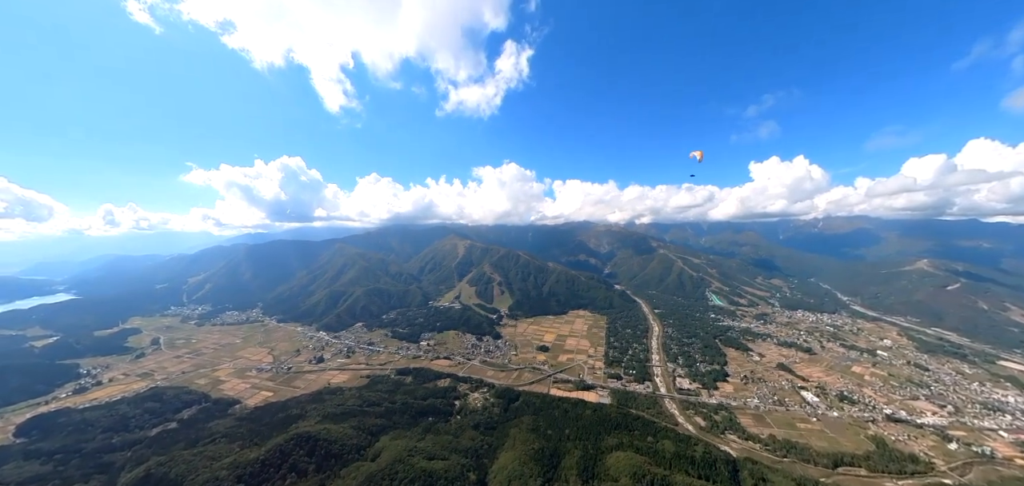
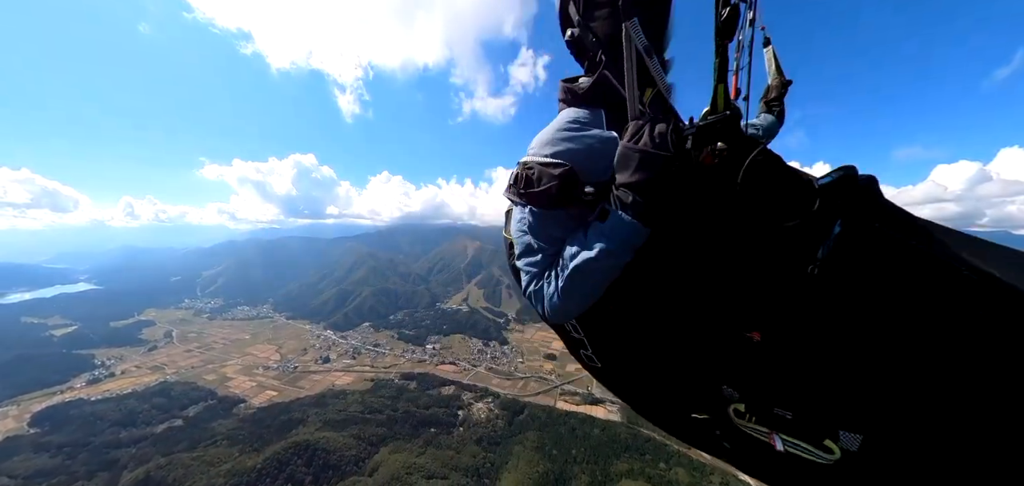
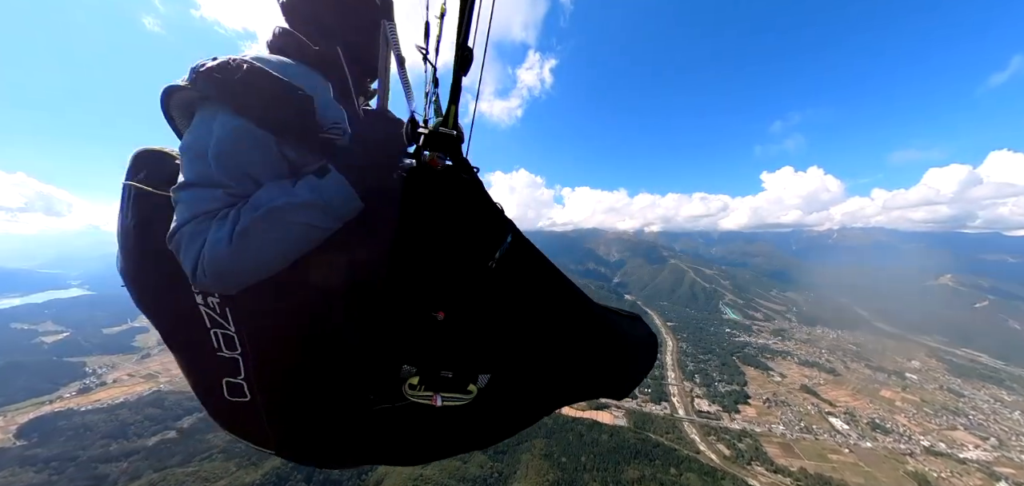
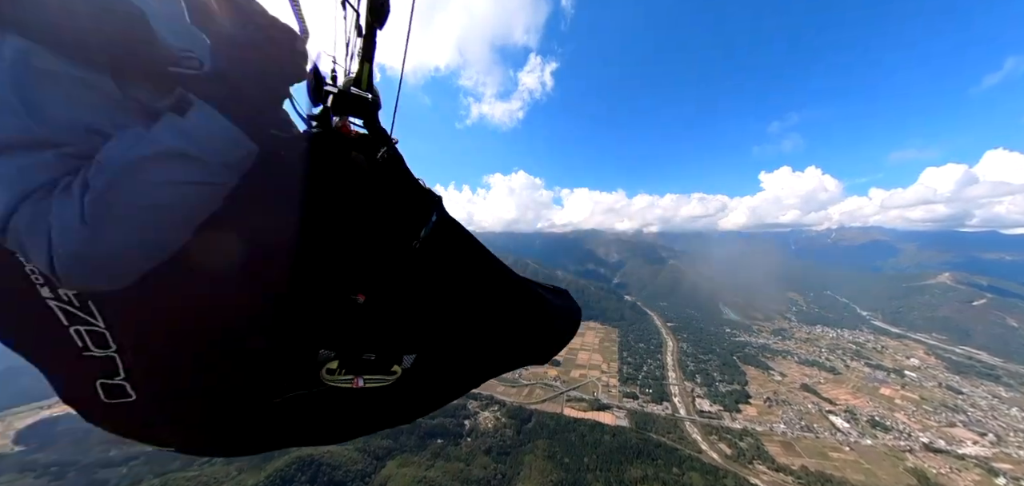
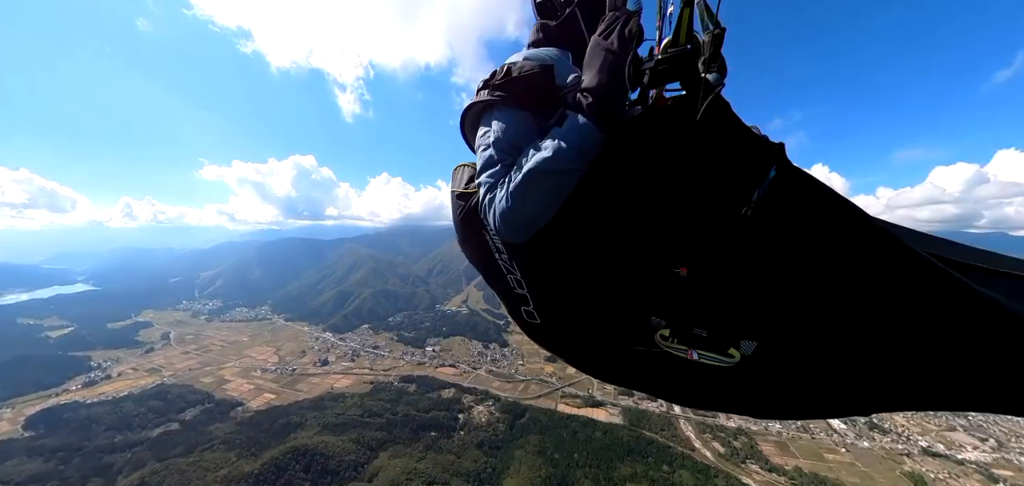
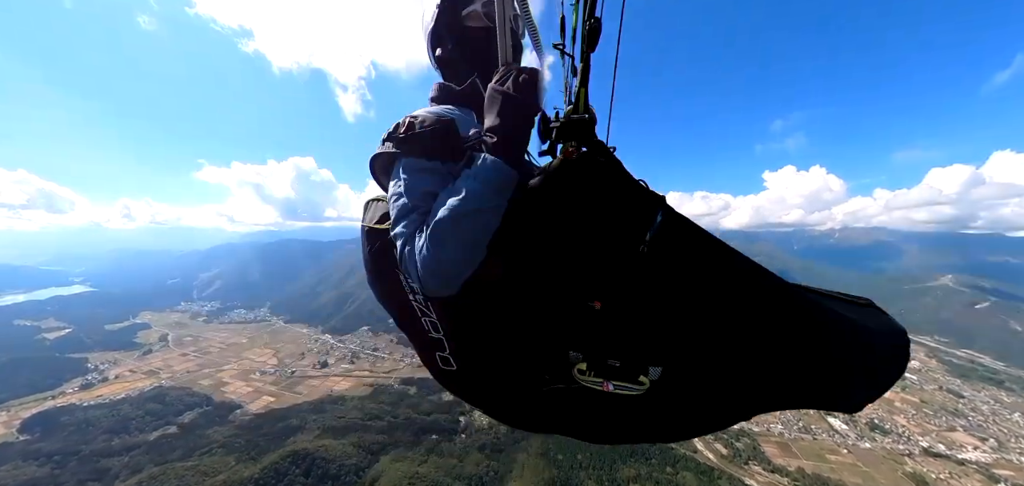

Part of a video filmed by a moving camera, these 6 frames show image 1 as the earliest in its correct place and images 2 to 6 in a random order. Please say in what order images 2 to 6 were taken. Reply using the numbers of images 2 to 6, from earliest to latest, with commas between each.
4, 3, 6, 5, 2
